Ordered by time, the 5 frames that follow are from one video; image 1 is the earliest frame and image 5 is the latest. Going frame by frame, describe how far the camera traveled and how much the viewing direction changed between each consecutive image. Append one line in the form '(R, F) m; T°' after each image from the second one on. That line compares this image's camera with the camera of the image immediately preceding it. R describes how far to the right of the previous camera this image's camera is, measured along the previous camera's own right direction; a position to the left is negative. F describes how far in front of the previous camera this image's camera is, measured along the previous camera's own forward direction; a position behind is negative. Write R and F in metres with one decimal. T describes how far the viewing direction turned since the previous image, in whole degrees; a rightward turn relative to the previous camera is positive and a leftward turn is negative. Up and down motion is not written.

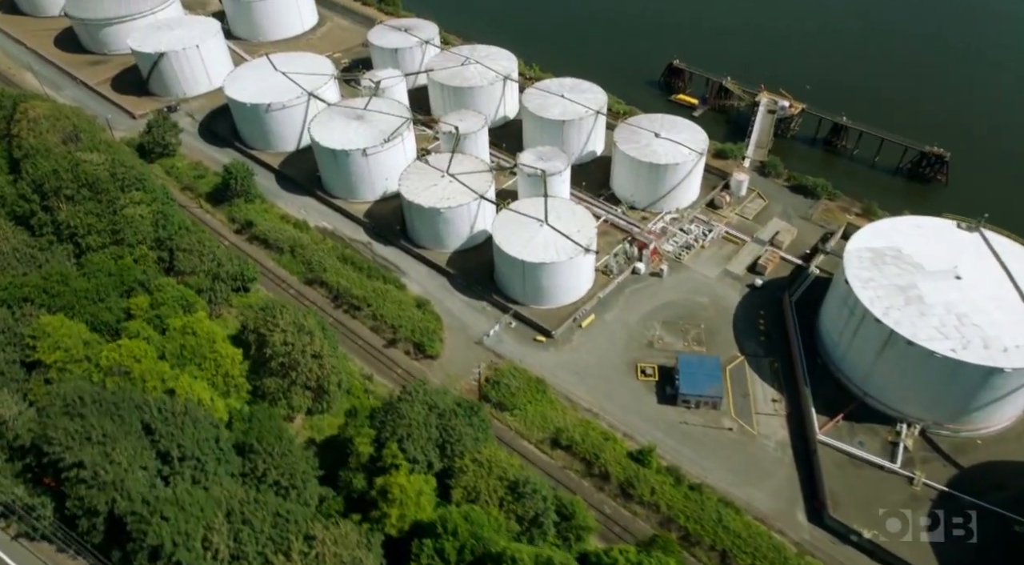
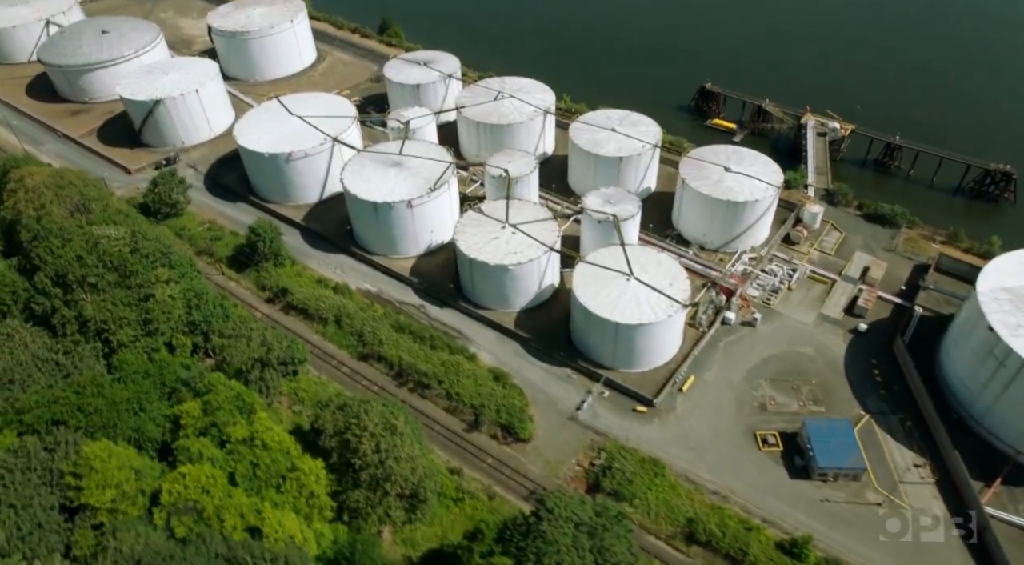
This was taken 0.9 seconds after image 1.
(-6.8, +5.5) m; +3°
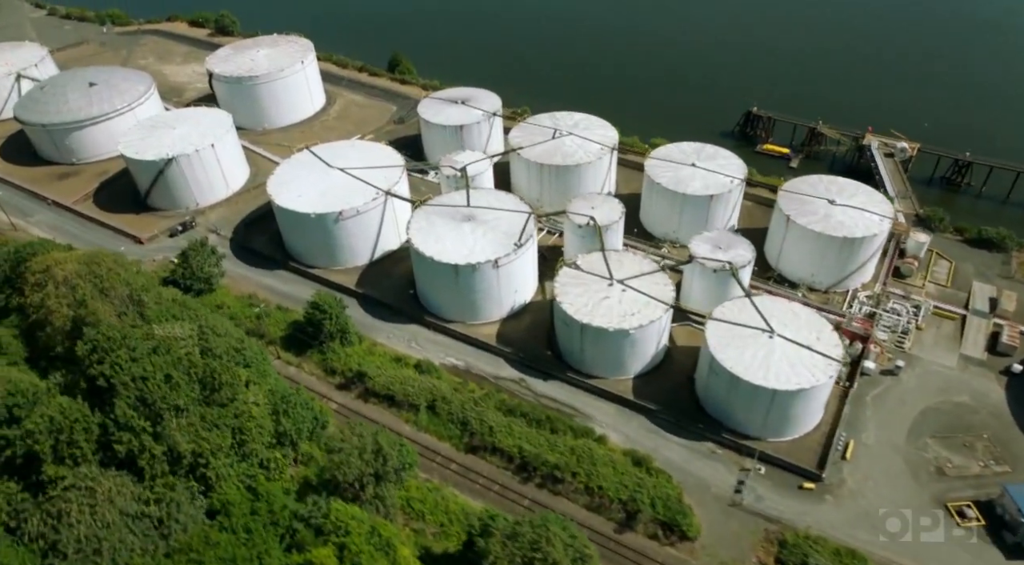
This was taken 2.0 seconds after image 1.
(-8.4, +5.8) m; +4°
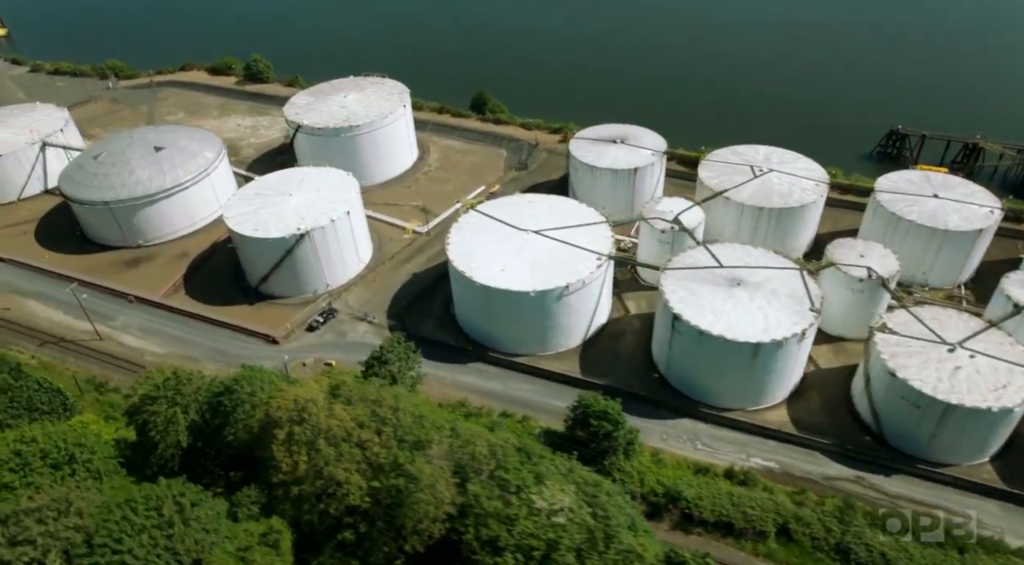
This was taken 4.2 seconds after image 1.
(-17.0, +9.2) m; +6°
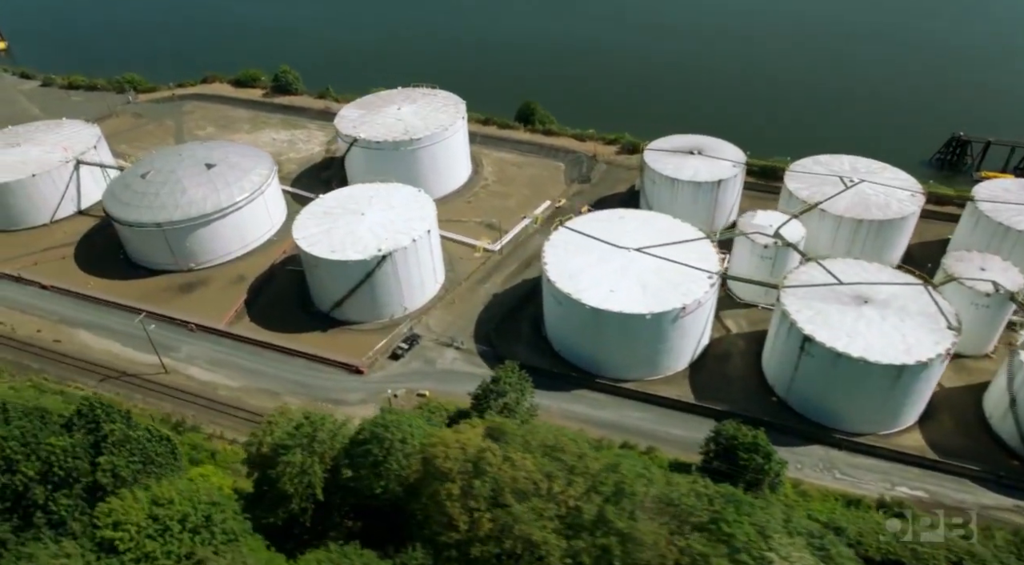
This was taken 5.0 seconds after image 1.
(-6.5, +2.4) m; +2°
